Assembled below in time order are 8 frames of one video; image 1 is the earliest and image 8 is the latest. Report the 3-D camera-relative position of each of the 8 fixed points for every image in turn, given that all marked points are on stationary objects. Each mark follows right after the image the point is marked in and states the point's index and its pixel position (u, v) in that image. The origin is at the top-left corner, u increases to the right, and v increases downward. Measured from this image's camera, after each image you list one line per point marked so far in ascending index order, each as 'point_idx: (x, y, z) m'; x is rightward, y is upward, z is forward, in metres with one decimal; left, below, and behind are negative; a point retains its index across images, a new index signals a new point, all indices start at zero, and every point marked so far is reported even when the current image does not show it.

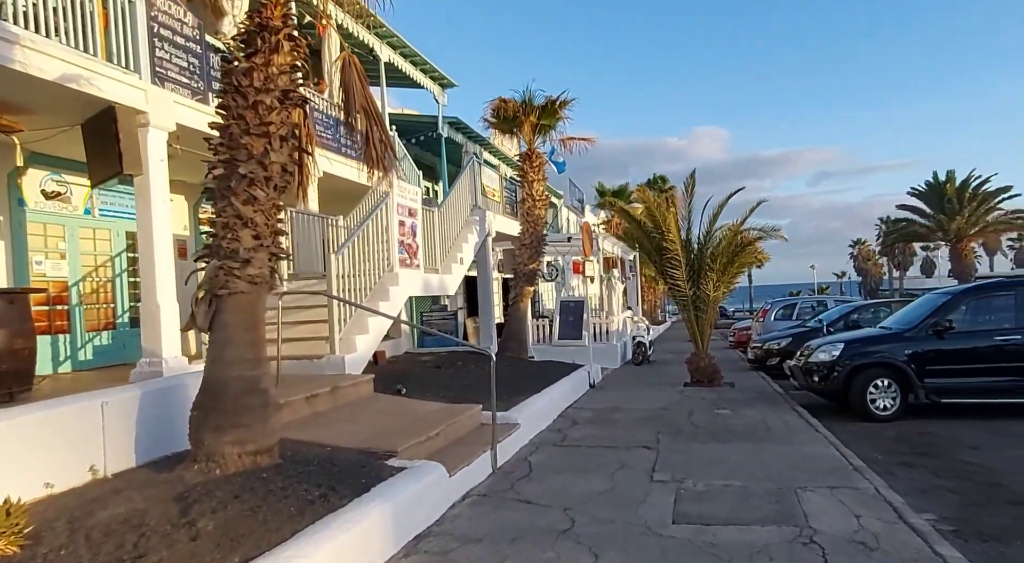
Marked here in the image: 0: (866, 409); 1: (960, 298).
0: (+5.1, -1.9, +8.6) m
1: (+6.6, -0.3, +8.7) m
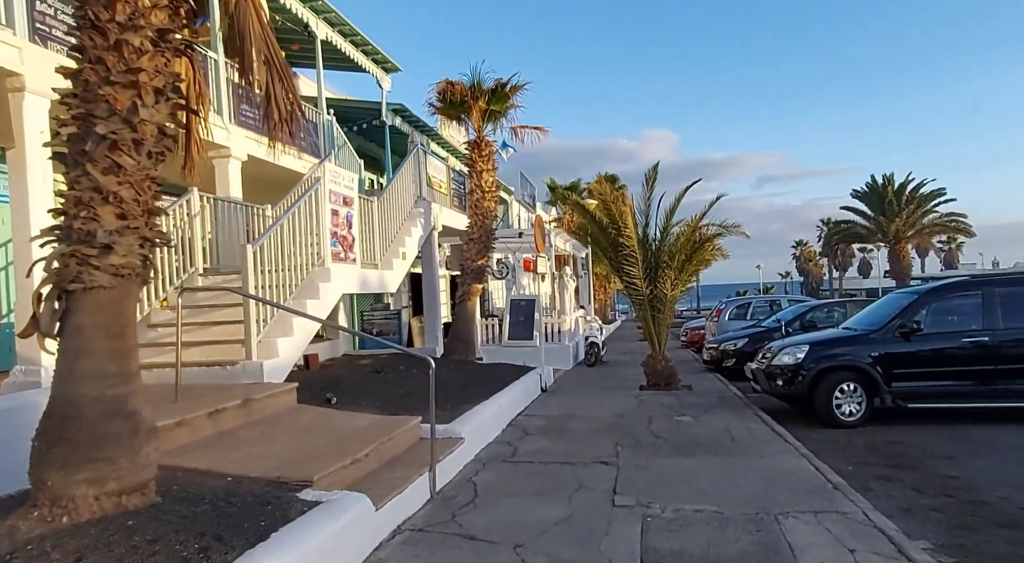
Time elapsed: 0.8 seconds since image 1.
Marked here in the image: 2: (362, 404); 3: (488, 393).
0: (+4.4, -1.8, +8.1) m
1: (+5.9, -0.2, +8.4) m
2: (-1.9, -1.5, +7.5) m
3: (-0.4, -1.7, +9.0) m
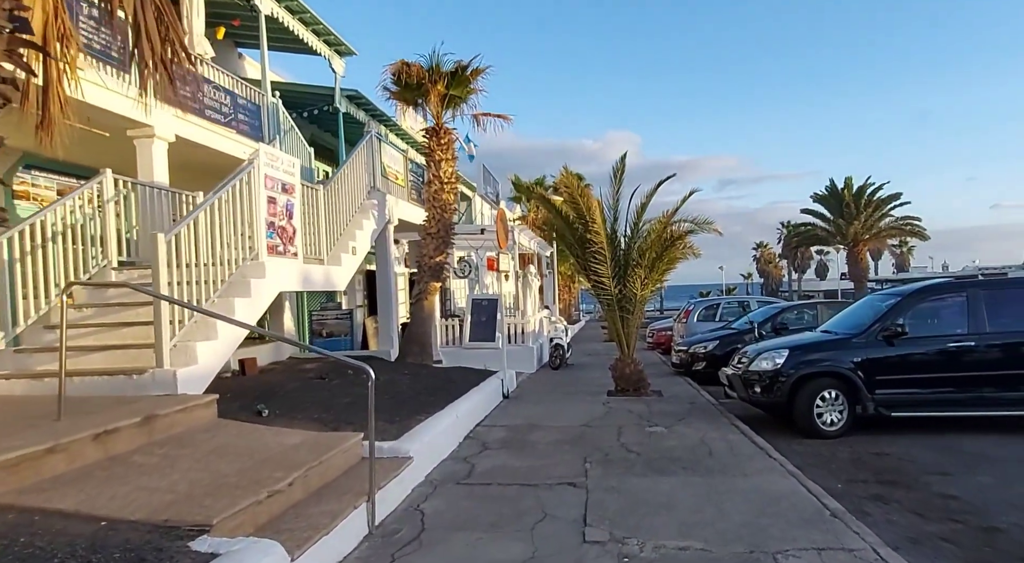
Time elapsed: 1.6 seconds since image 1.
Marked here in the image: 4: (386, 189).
0: (+3.9, -1.8, +7.6) m
1: (+5.3, -0.2, +7.9) m
2: (-2.4, -1.5, +6.5) m
3: (-0.9, -1.7, +8.1) m
4: (-2.6, +1.9, +12.3) m
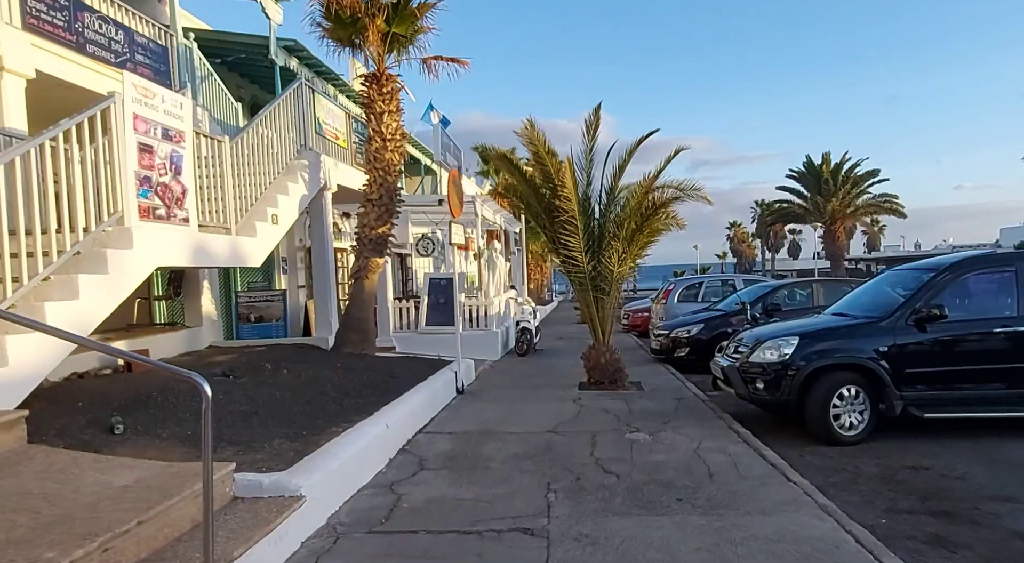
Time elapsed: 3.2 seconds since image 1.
0: (+3.3, -1.5, +6.2) m
1: (+4.8, +0.1, +6.5) m
2: (-2.9, -1.3, +4.8) m
3: (-1.5, -1.4, +6.5) m
4: (-3.4, +2.3, +10.4) m
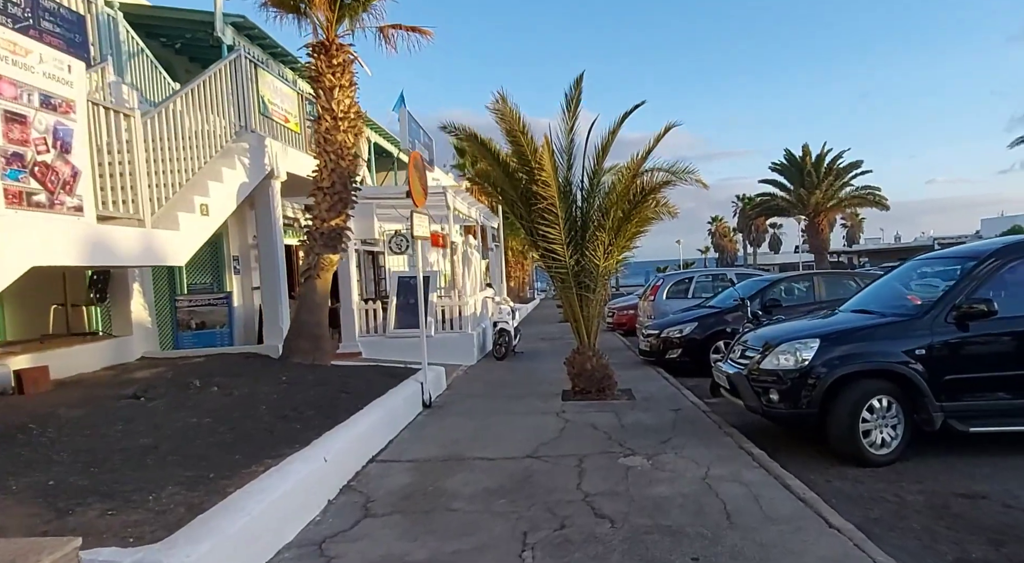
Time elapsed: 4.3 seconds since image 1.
0: (+3.1, -1.5, +5.2) m
1: (+4.5, +0.2, +5.6) m
2: (-3.1, -1.3, +3.7) m
3: (-1.8, -1.3, +5.4) m
4: (-3.8, +2.3, +9.2) m
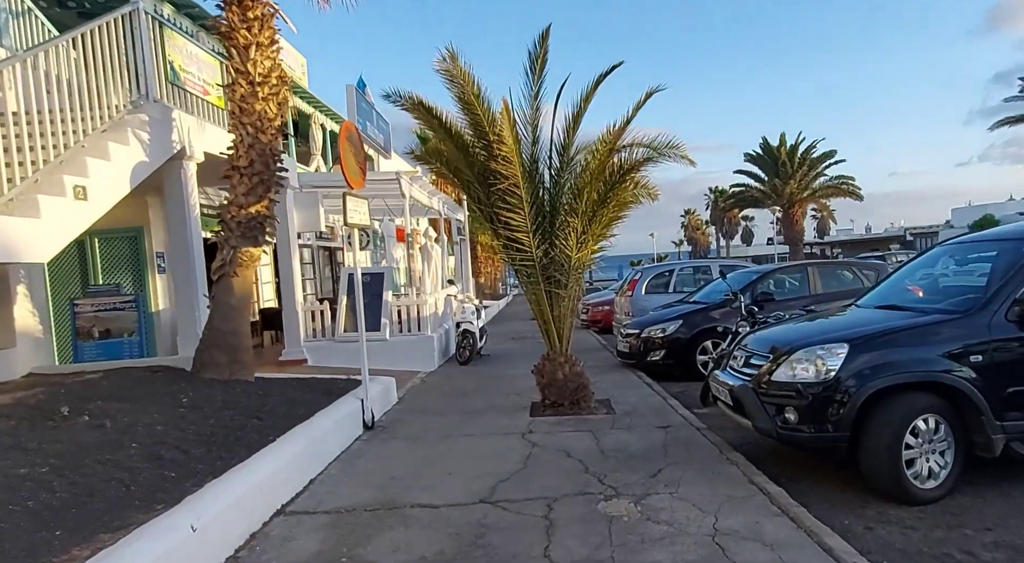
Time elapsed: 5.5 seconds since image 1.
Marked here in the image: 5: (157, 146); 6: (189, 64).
0: (+2.7, -1.4, +4.1) m
1: (+4.1, +0.3, +4.5) m
2: (-3.4, -1.3, +2.3) m
3: (-2.1, -1.3, +4.1) m
4: (-4.4, +2.3, +7.8) m
5: (-4.3, +1.6, +7.2) m
6: (-4.4, +3.0, +8.2) m
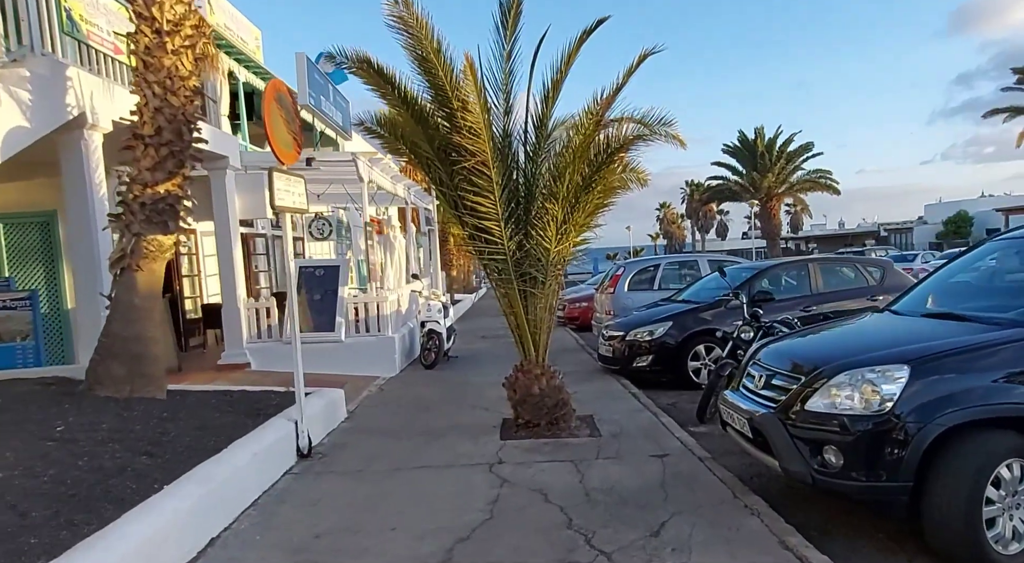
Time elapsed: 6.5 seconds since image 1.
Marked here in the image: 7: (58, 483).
0: (+2.5, -1.4, +3.1) m
1: (+3.8, +0.2, +3.6) m
2: (-3.5, -1.3, +1.0) m
3: (-2.4, -1.3, +2.9) m
4: (-4.7, +2.4, +6.4) m
5: (-4.6, +1.7, +5.8) m
6: (-4.8, +3.1, +6.8) m
7: (-2.8, -1.3, +3.7) m
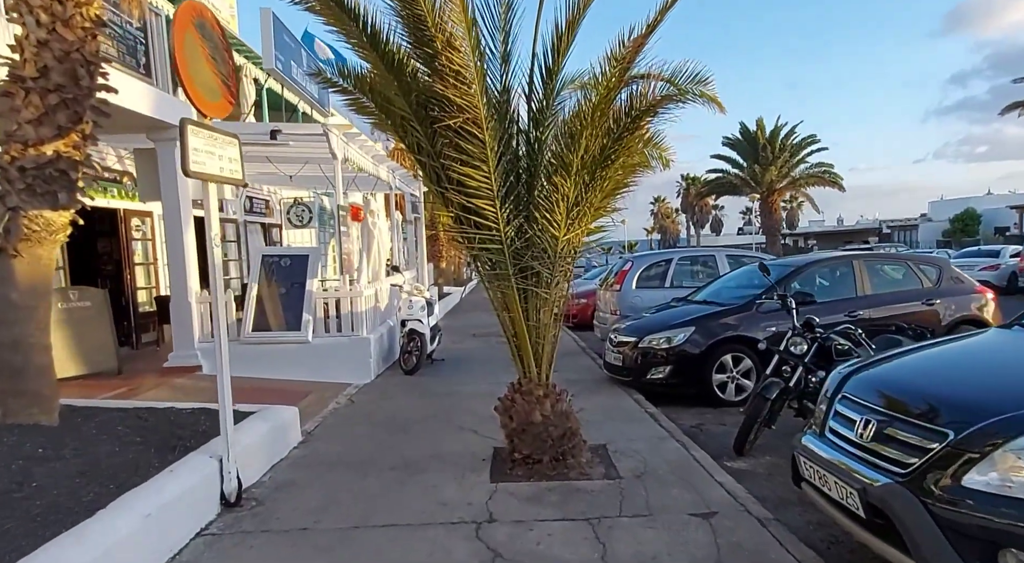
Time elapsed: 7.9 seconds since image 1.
0: (+2.5, -1.5, +1.9) m
1: (+3.9, +0.2, +2.3) m
2: (-3.5, -1.3, -0.3) m
3: (-2.3, -1.3, +1.6) m
4: (-4.7, +2.5, +5.1) m
5: (-4.6, +1.8, +4.5) m
6: (-4.8, +3.2, +5.4) m
7: (-2.8, -1.2, +2.4) m
